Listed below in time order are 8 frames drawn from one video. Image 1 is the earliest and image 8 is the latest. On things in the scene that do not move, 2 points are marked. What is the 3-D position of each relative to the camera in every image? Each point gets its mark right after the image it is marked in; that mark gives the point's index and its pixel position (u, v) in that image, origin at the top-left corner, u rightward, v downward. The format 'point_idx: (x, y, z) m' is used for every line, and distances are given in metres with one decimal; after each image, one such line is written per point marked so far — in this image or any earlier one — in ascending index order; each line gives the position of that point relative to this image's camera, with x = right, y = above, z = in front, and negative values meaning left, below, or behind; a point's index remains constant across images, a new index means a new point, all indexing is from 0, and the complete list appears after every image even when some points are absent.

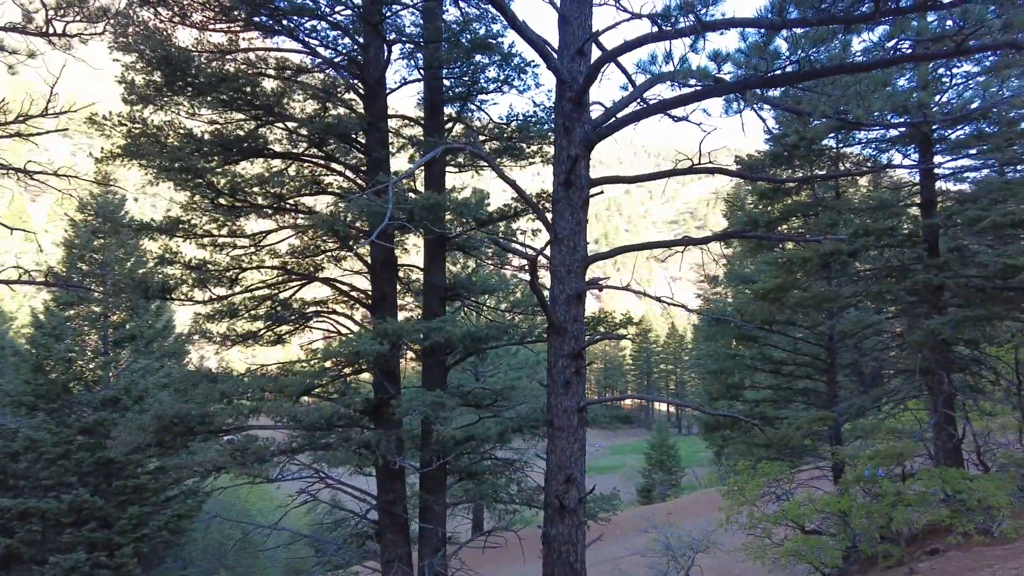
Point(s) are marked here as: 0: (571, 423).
0: (+0.6, -1.3, +6.1) m
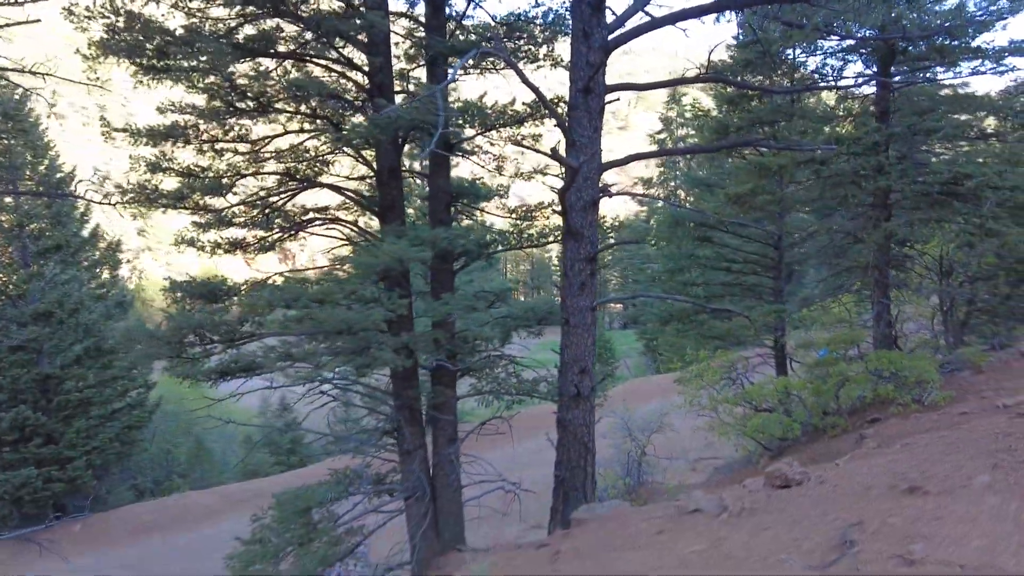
0: (+0.7, -0.3, +6.6) m
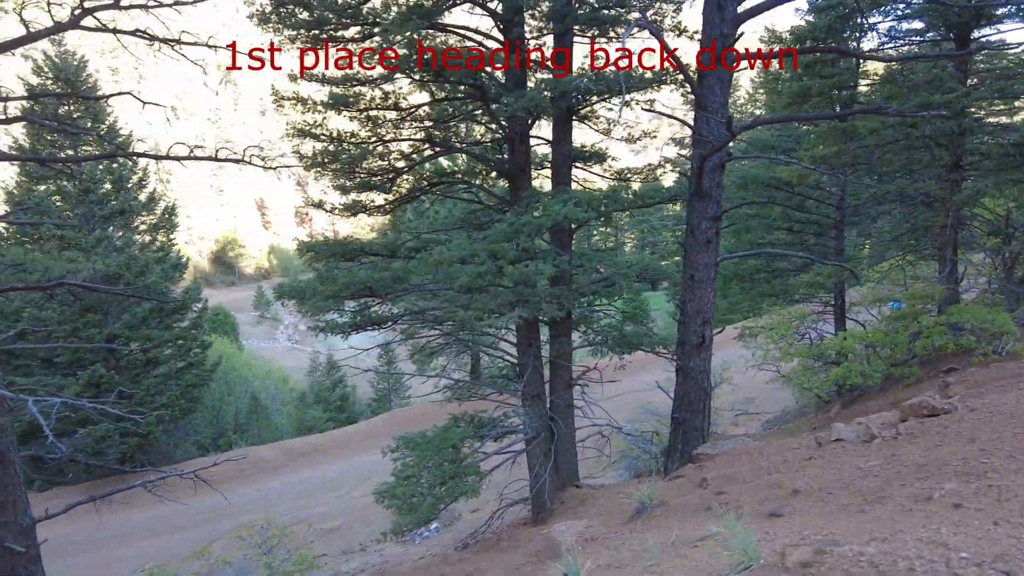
0: (+2.2, +0.1, +7.1) m
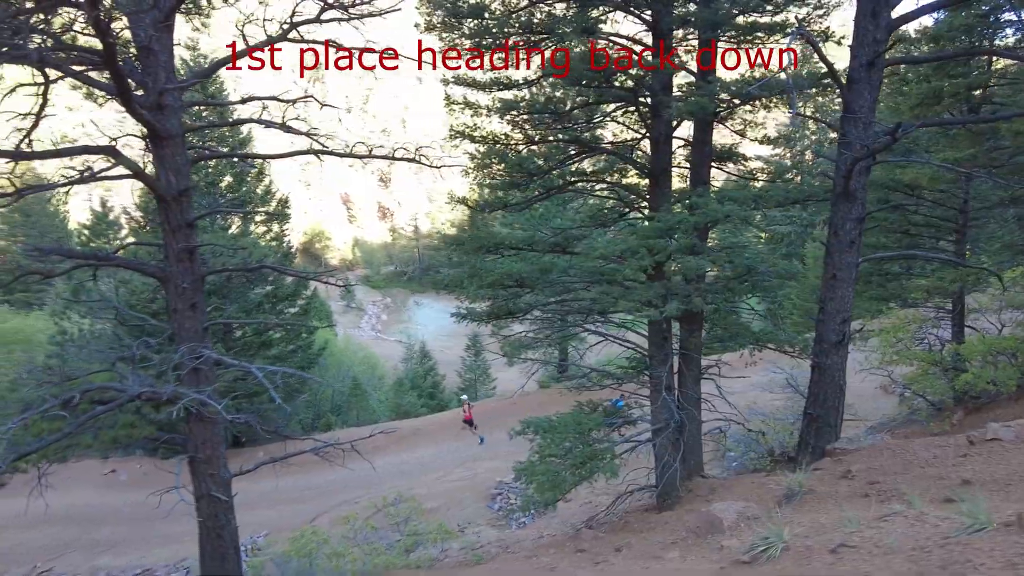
0: (+3.8, +0.1, +7.3) m
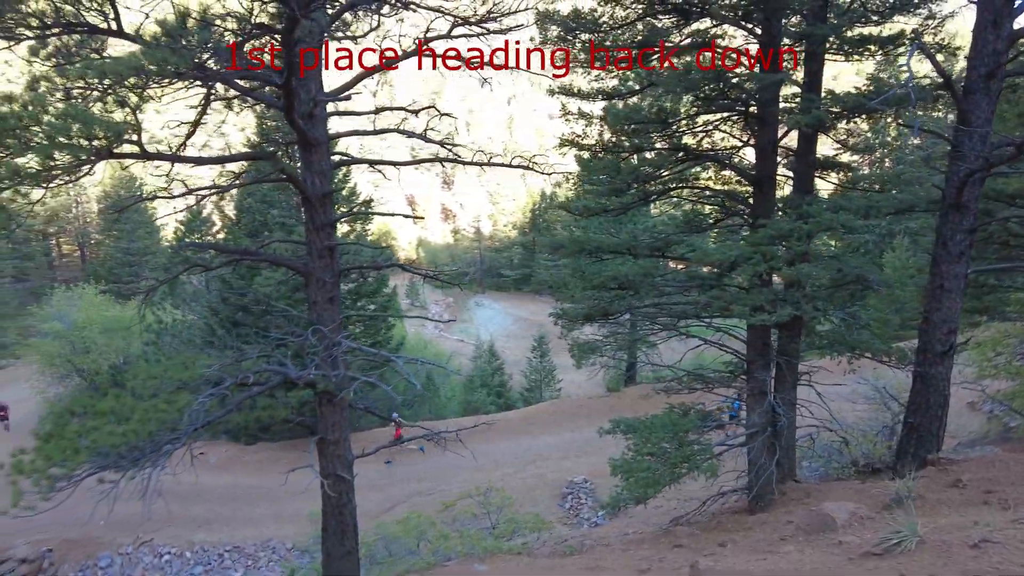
0: (+5.1, 0.0, +7.3) m
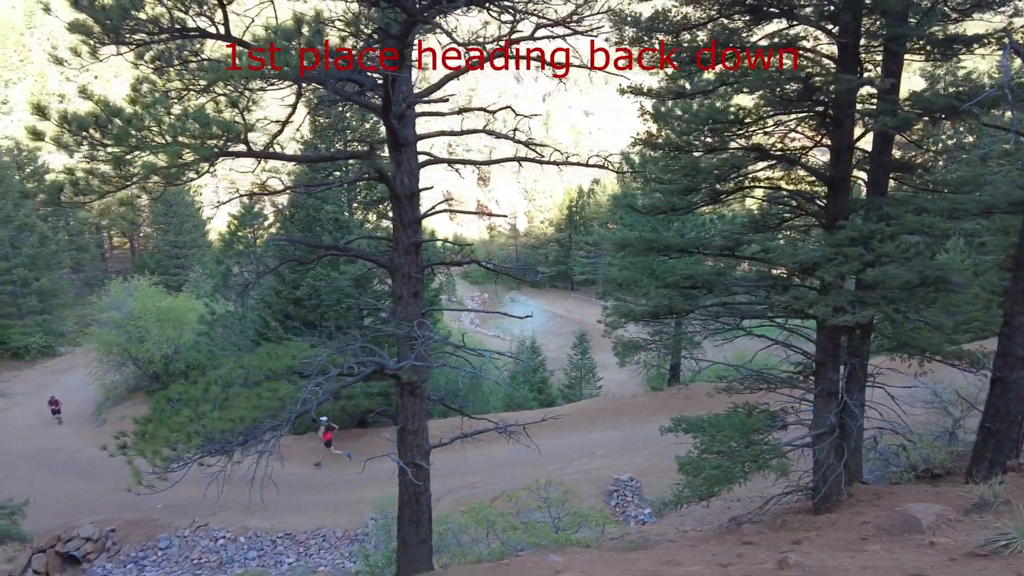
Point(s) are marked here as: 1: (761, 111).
0: (+5.9, 0.0, +7.2) m
1: (+3.3, +2.3, +8.7) m
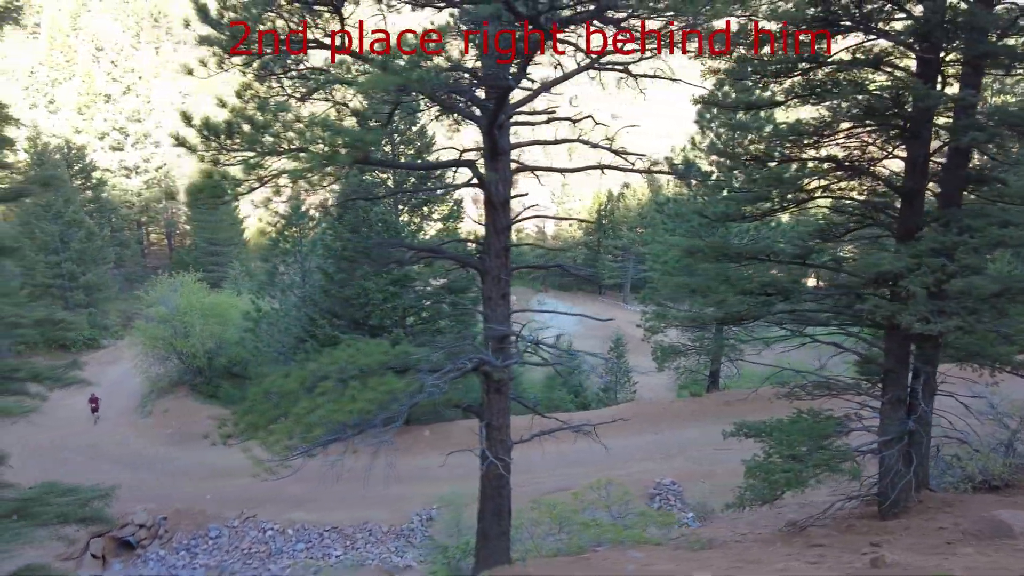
0: (+6.9, -0.2, +7.3) m
1: (+4.4, +2.2, +8.8) m
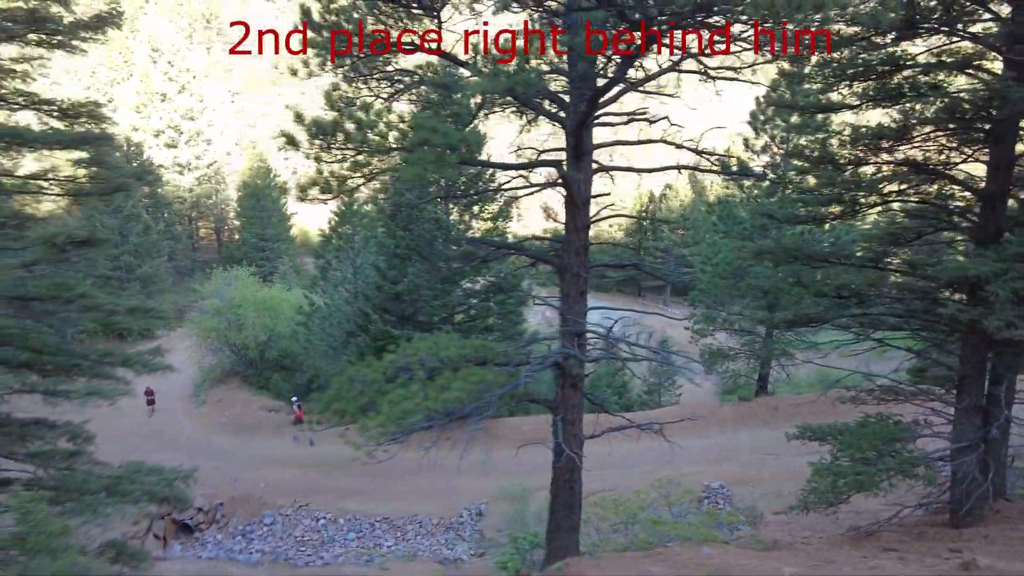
0: (+7.8, -0.3, +7.1) m
1: (+5.4, +2.2, +8.7) m
